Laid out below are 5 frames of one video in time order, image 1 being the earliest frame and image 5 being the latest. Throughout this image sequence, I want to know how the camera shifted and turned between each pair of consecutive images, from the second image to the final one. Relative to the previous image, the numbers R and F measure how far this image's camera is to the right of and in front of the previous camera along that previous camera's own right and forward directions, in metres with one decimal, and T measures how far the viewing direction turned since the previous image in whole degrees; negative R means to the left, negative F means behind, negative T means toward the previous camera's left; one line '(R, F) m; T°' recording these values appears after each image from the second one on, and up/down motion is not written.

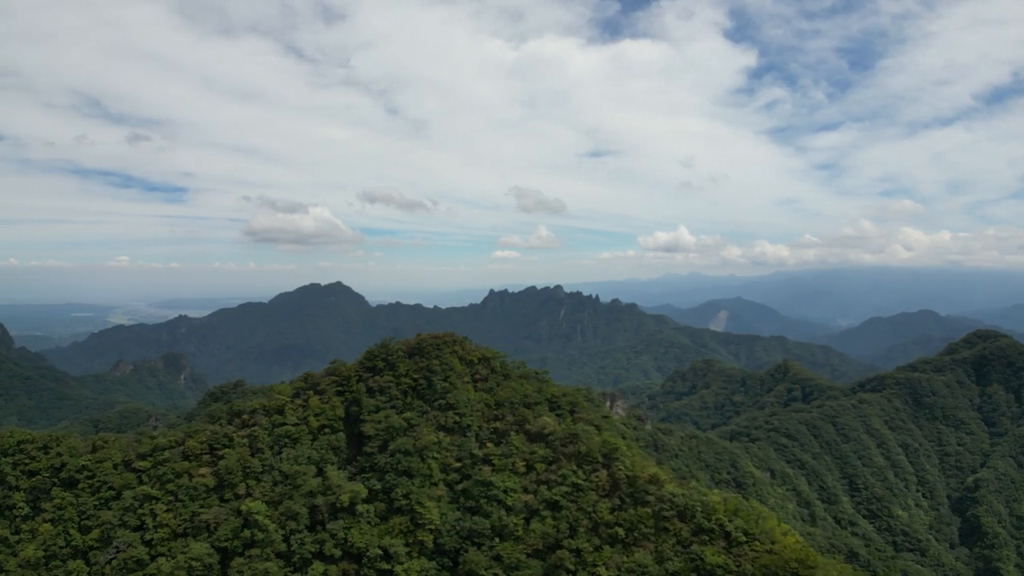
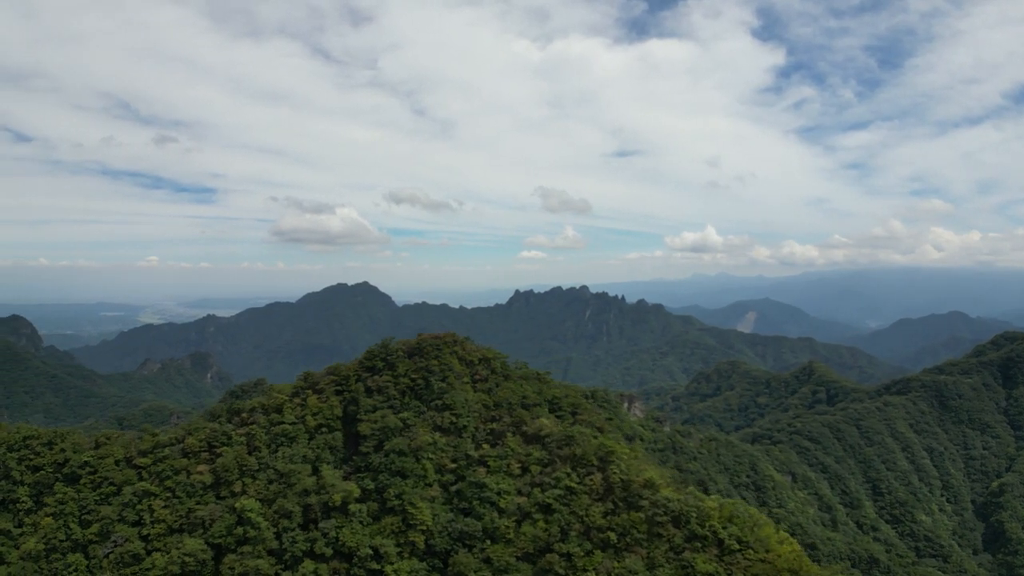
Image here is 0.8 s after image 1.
(+1.0, +0.2) m; -2°
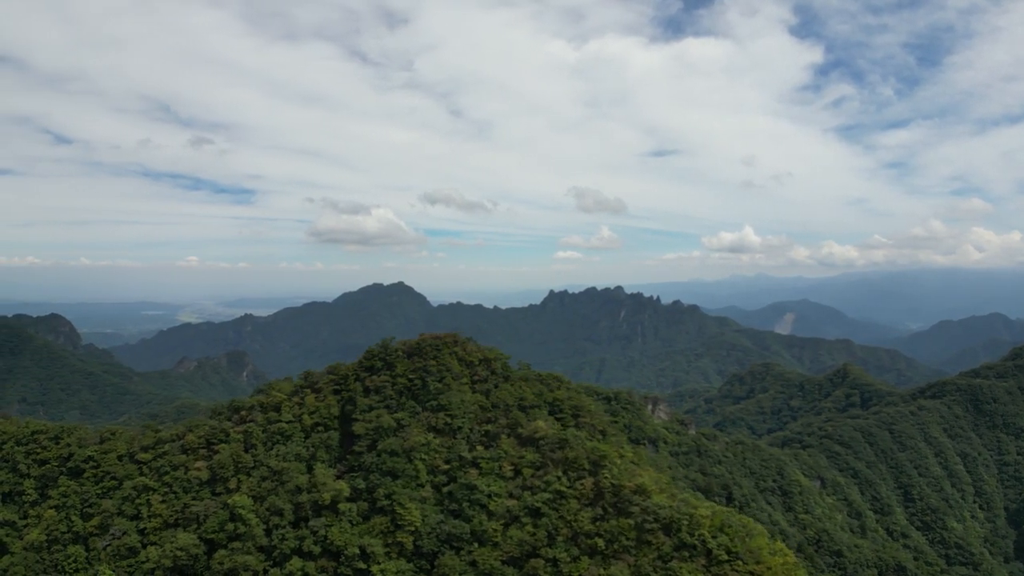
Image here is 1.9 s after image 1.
(+1.3, +0.2) m; -2°
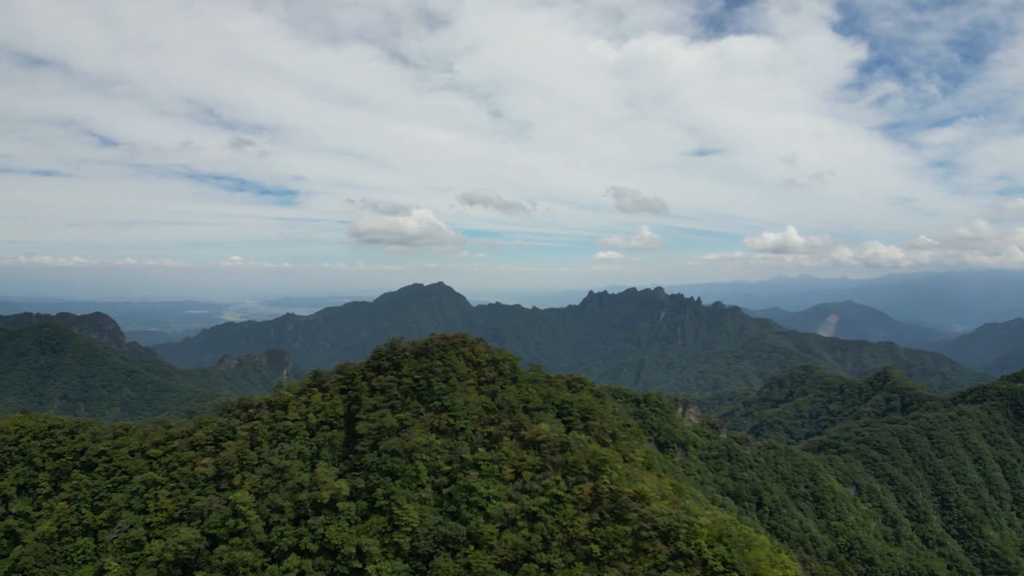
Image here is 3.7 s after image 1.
(+1.1, +0.2) m; -3°
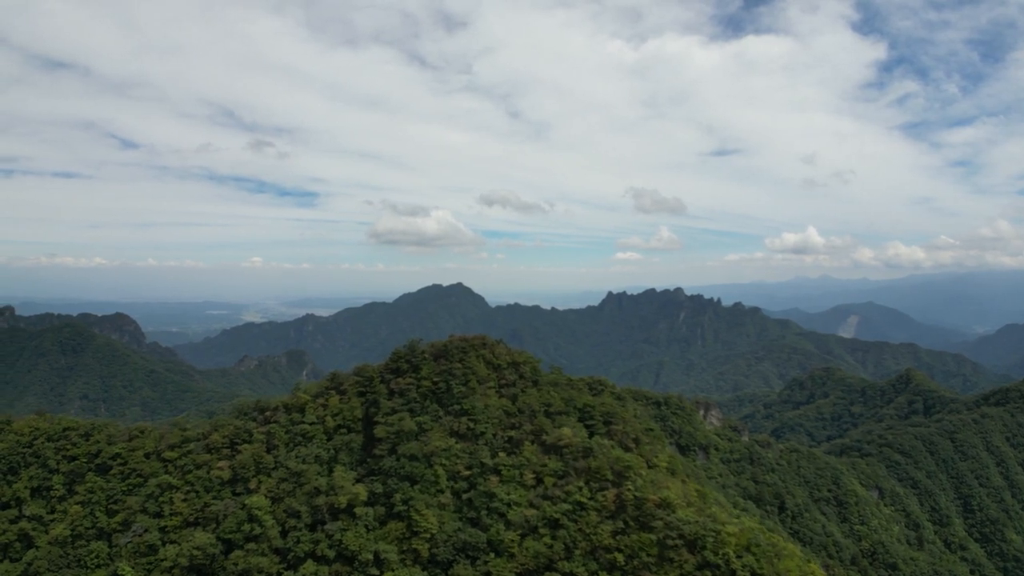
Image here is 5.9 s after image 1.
(-0.1, +0.6) m; -2°
